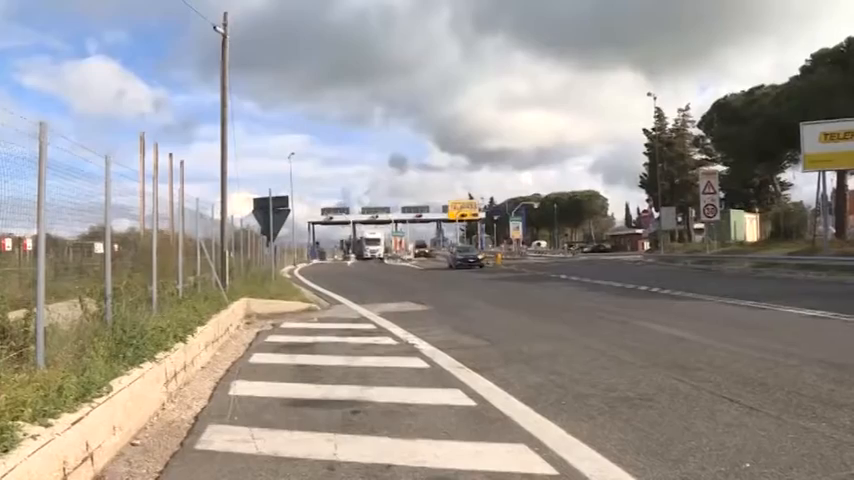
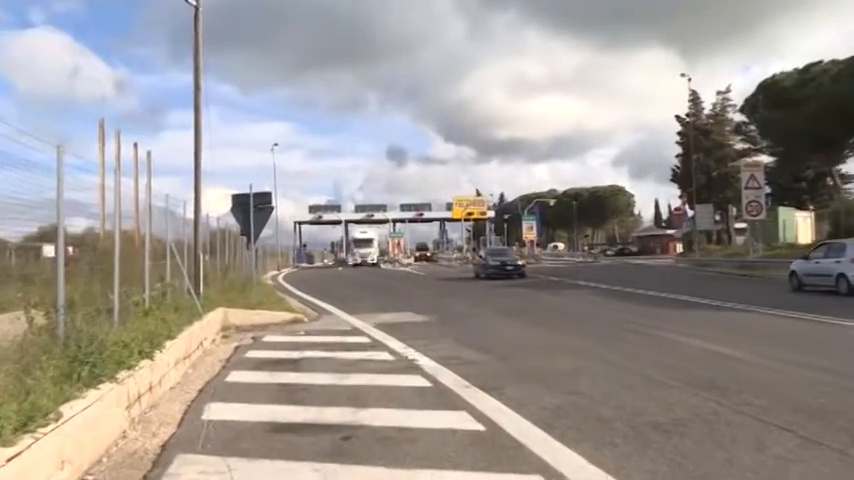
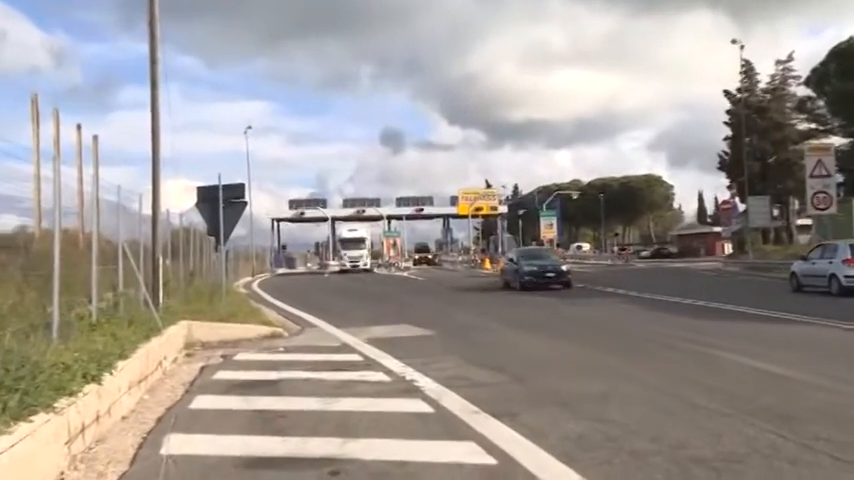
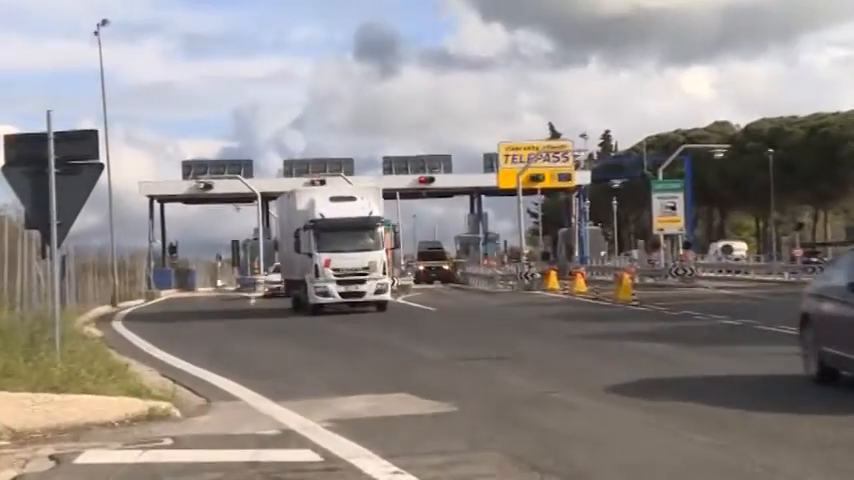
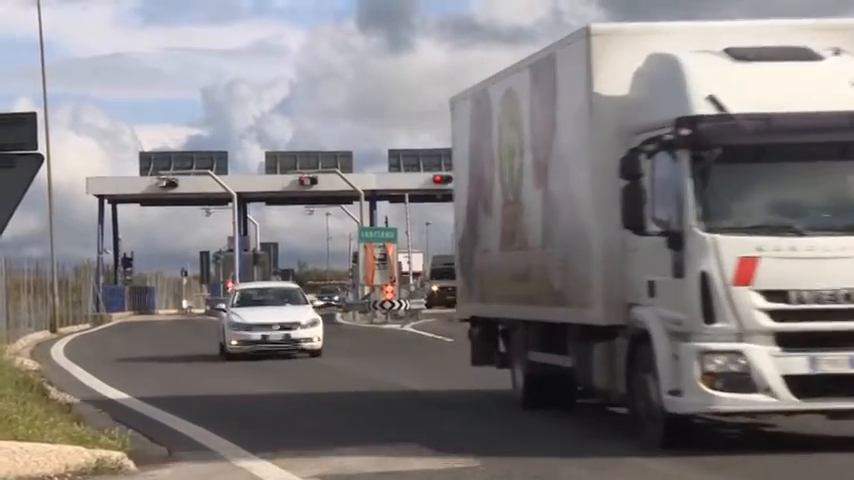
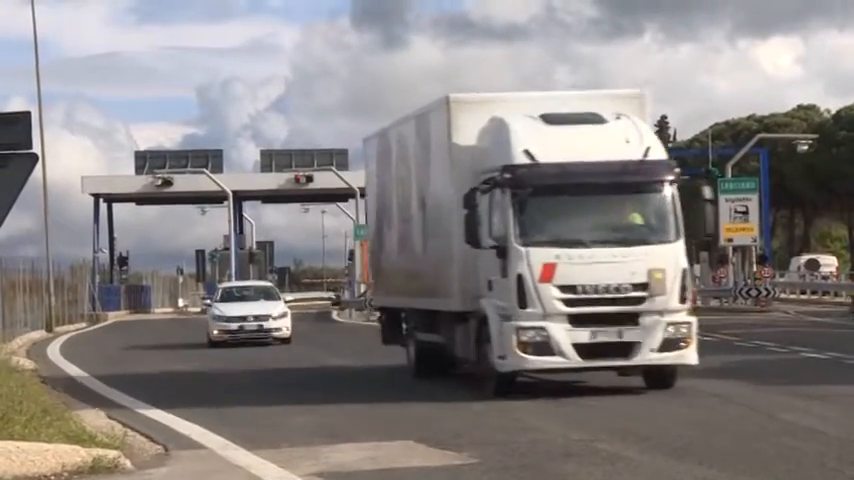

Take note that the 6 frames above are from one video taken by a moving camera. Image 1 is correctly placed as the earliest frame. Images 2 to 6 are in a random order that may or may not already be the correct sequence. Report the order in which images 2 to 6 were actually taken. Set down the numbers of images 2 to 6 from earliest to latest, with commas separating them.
2, 3, 4, 6, 5
